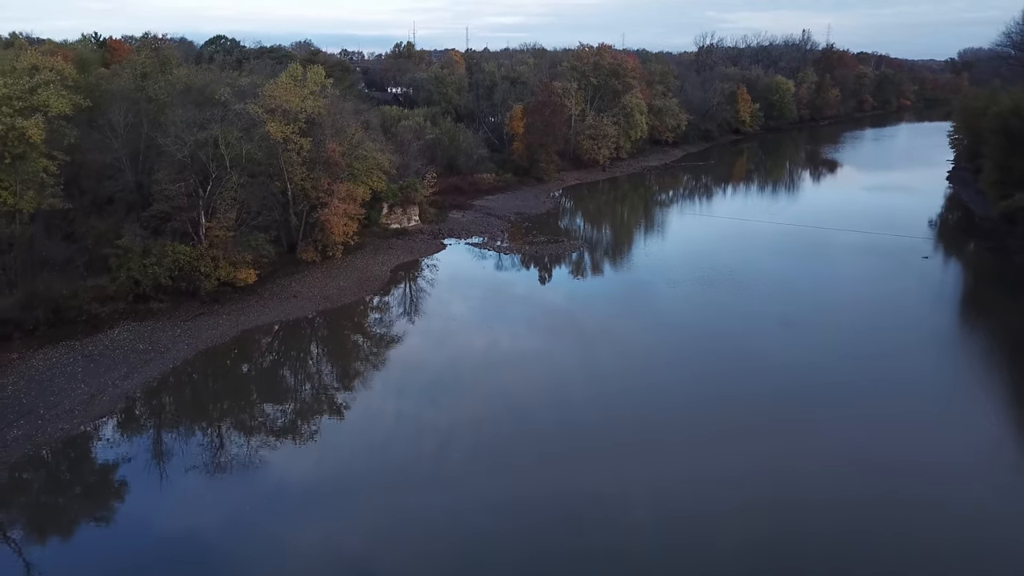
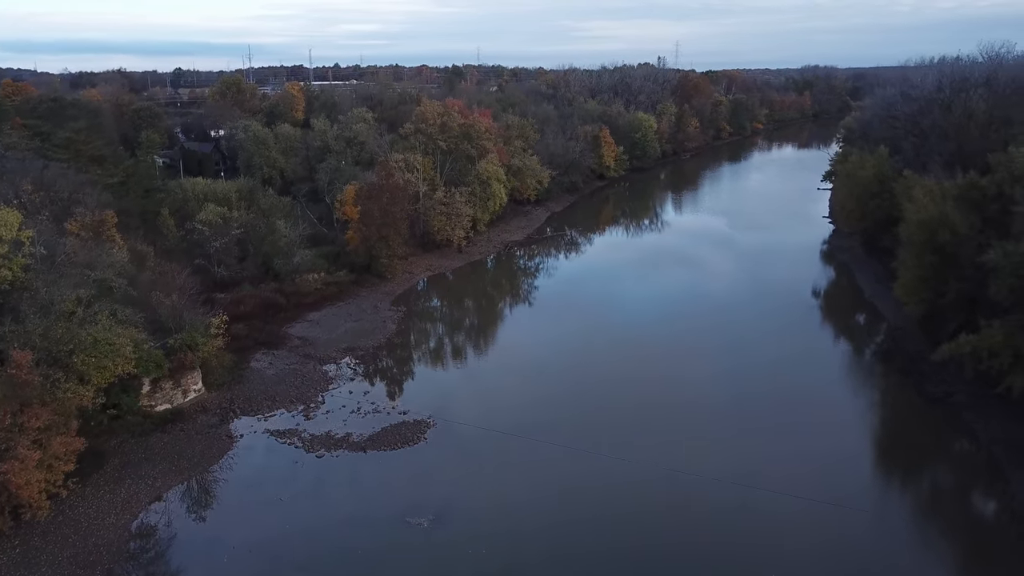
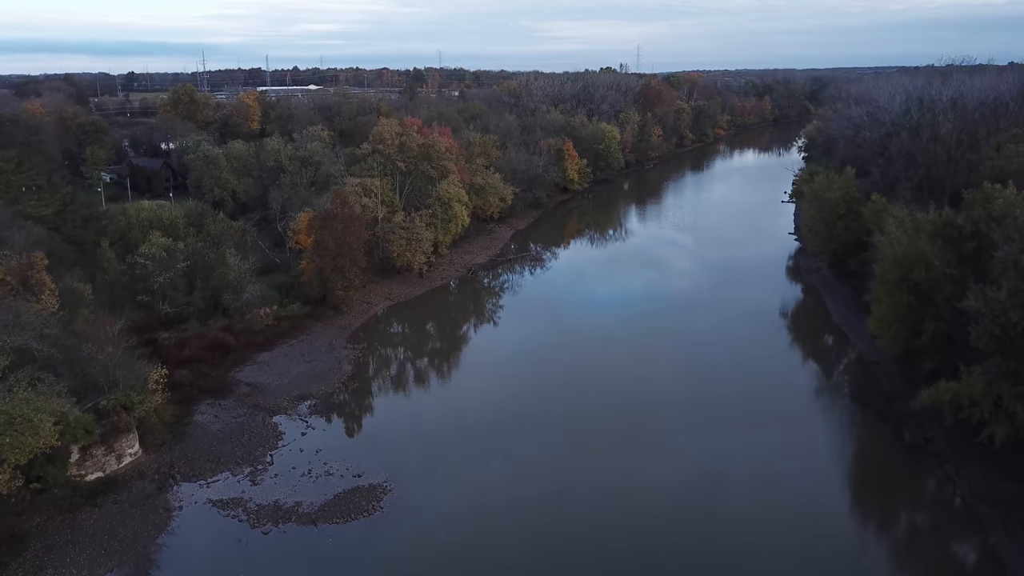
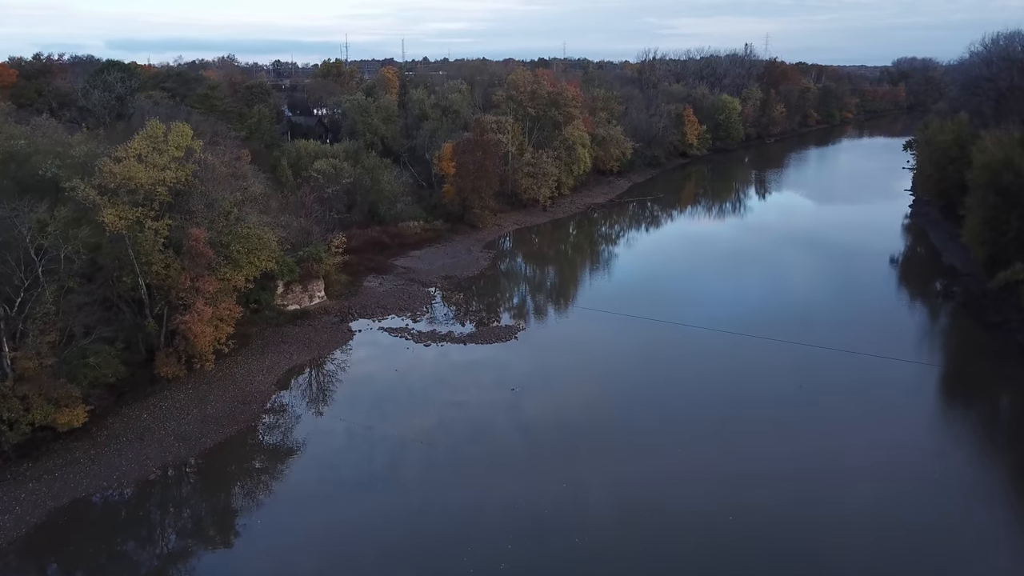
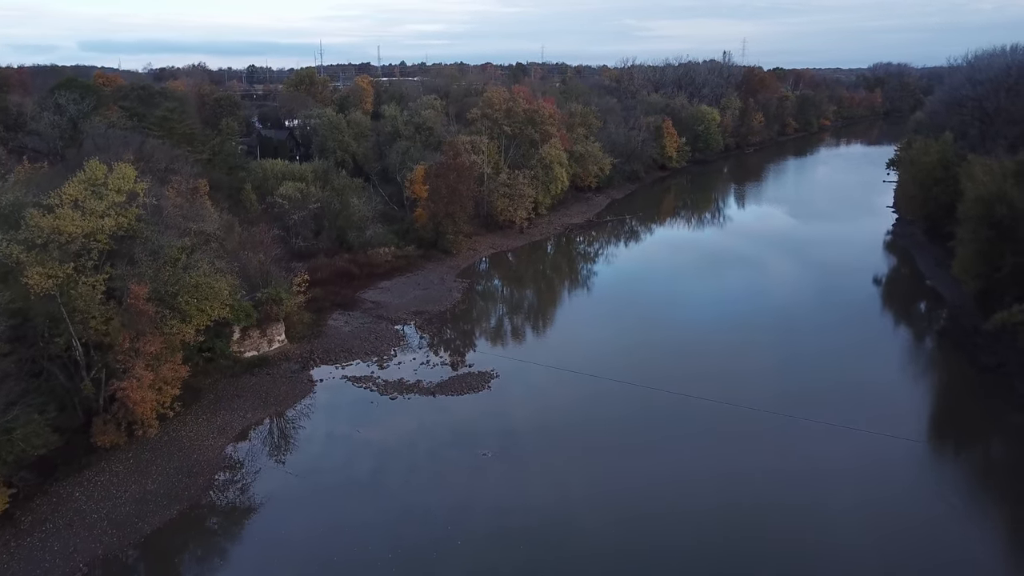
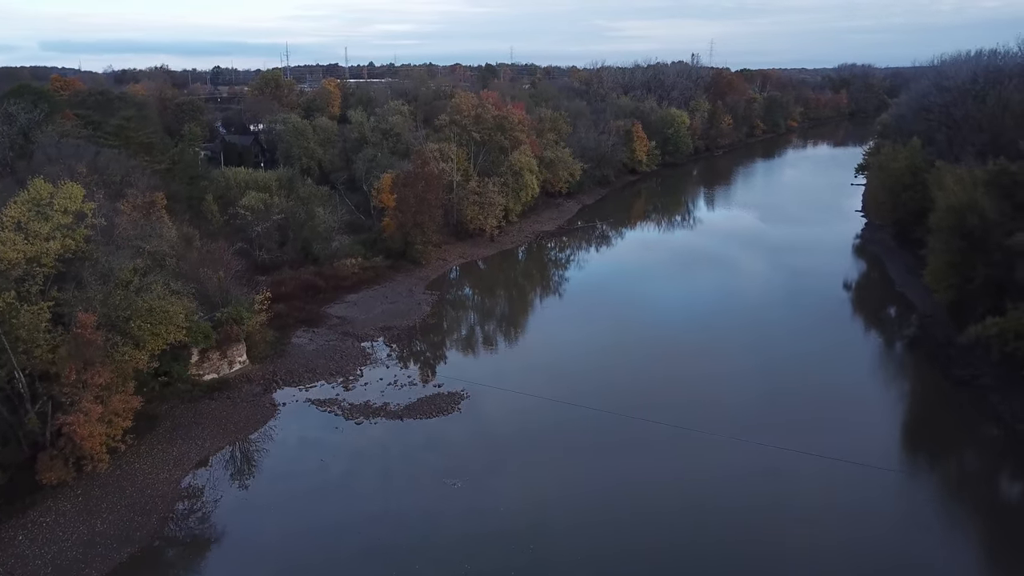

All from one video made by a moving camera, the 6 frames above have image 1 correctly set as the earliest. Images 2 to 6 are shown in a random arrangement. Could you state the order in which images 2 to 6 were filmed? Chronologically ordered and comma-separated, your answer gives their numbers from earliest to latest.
4, 5, 6, 2, 3
